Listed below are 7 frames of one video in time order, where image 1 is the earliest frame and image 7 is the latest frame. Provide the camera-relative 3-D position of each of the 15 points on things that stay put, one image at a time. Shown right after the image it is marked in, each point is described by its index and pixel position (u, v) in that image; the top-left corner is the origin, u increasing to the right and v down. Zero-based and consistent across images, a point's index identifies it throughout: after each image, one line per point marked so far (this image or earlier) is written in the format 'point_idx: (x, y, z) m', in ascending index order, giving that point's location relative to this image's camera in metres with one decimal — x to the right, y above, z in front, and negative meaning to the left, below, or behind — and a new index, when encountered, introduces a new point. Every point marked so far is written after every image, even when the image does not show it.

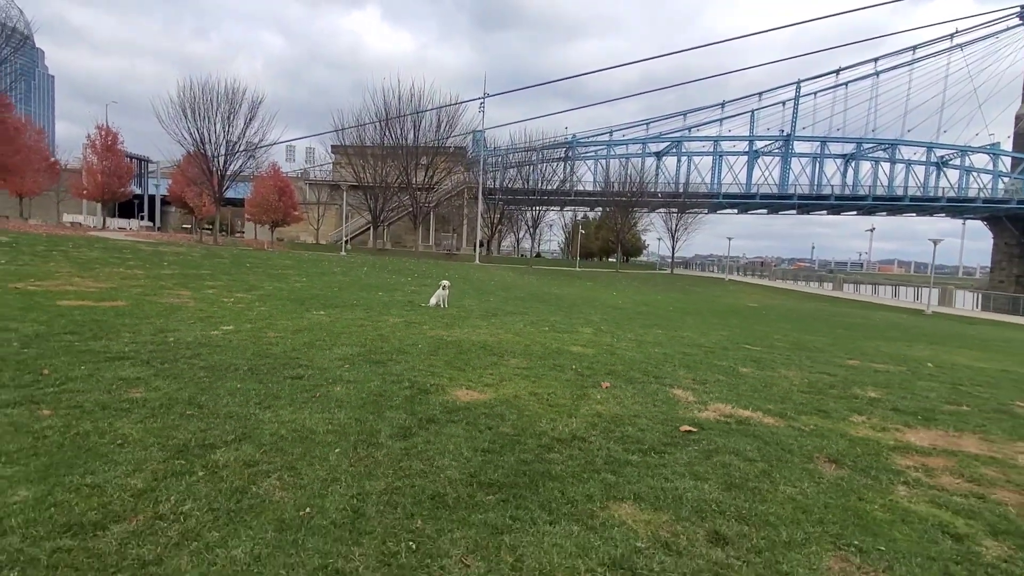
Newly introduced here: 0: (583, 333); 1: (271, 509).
0: (+1.6, -1.0, +11.2) m
1: (-1.4, -1.2, +2.9) m
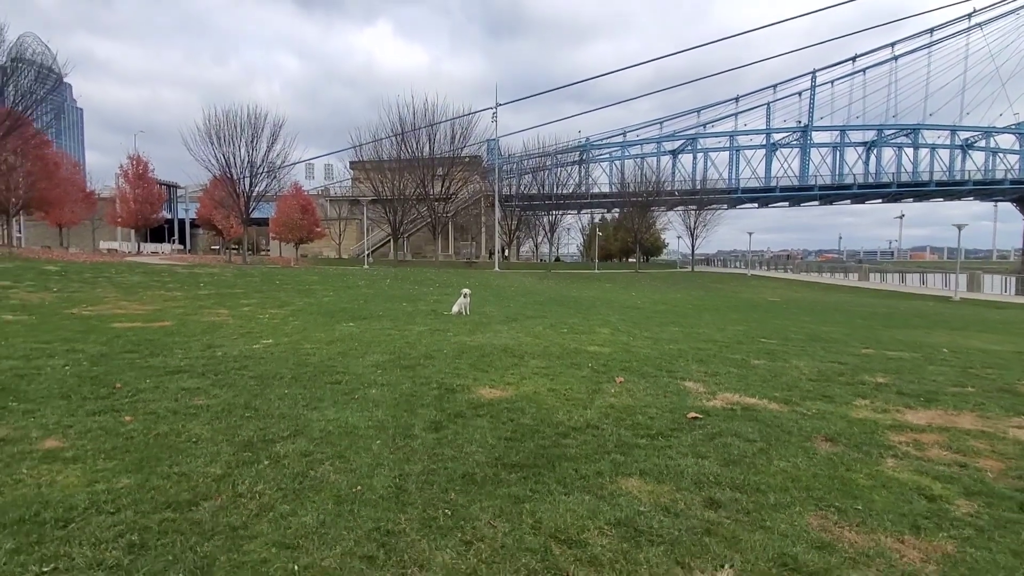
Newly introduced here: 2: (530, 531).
0: (+2.0, -1.0, +11.6) m
1: (-1.2, -1.3, +3.5) m
2: (+0.1, -1.4, +2.9) m
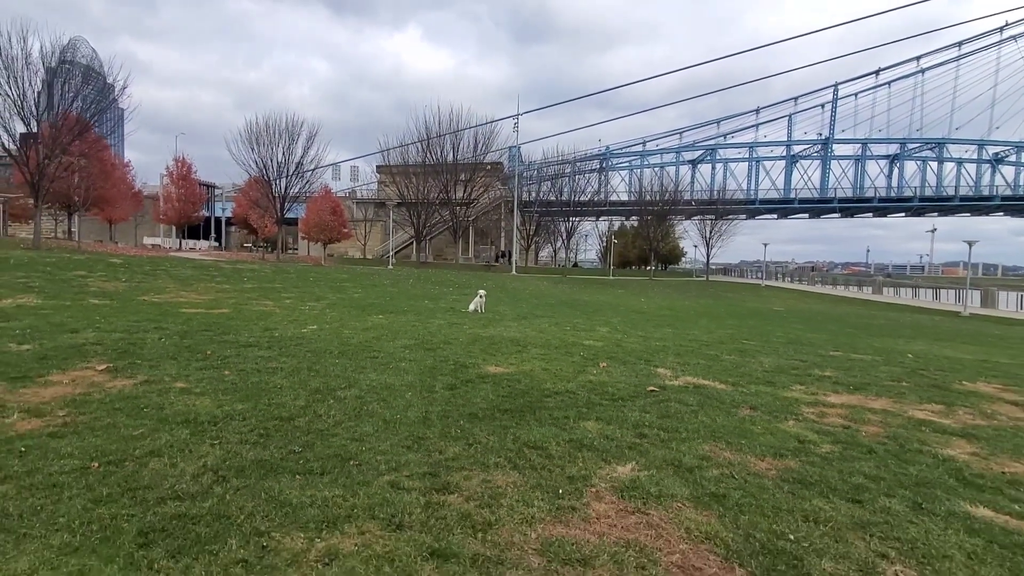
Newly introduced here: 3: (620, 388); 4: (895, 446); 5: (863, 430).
0: (+2.3, -1.1, +13.0) m
1: (-1.3, -1.3, +5.1) m
2: (0.0, -1.3, +4.5) m
3: (+1.4, -1.3, +6.7) m
4: (+3.8, -1.5, +5.0) m
5: (+3.8, -1.5, +5.6) m
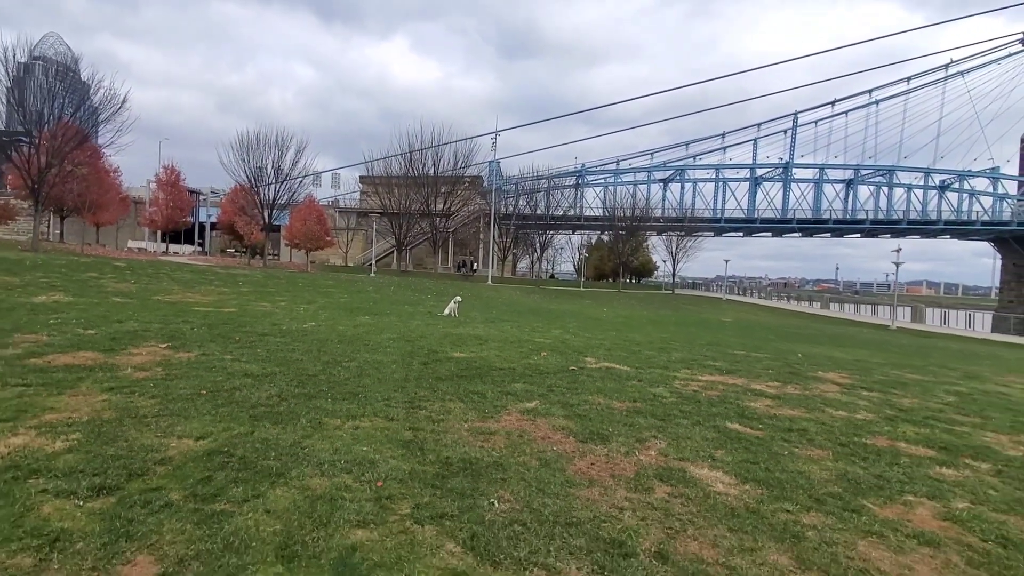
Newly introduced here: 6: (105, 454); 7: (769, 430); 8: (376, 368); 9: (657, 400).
0: (+1.3, -1.3, +15.5) m
1: (-2.0, -1.3, +7.4) m
2: (-0.7, -1.4, +6.9) m
3: (+0.7, -1.4, +9.2) m
4: (+3.1, -1.6, +7.6) m
5: (+3.1, -1.7, +8.1) m
6: (-3.1, -1.3, +3.9) m
7: (+3.1, -1.7, +6.0) m
8: (-2.1, -1.3, +7.9) m
9: (+2.1, -1.6, +7.2) m
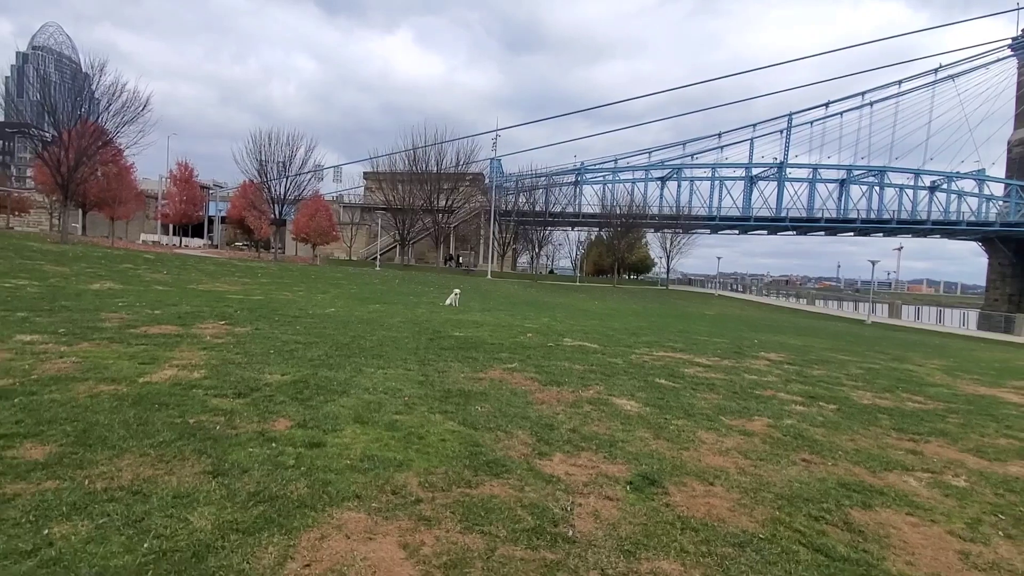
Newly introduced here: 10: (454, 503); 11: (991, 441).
0: (+1.0, -1.1, +17.7) m
1: (-2.3, -1.1, +9.6) m
2: (-0.9, -1.2, +9.0) m
3: (+0.4, -1.2, +11.3) m
4: (+2.8, -1.5, +9.7) m
5: (+2.8, -1.5, +10.3) m
6: (-3.3, -1.1, +6.0) m
7: (+2.8, -1.5, +8.2) m
8: (-2.4, -1.0, +10.0) m
9: (+1.8, -1.4, +9.4) m
10: (-0.4, -1.4, +3.4) m
11: (+6.1, -1.9, +6.3) m
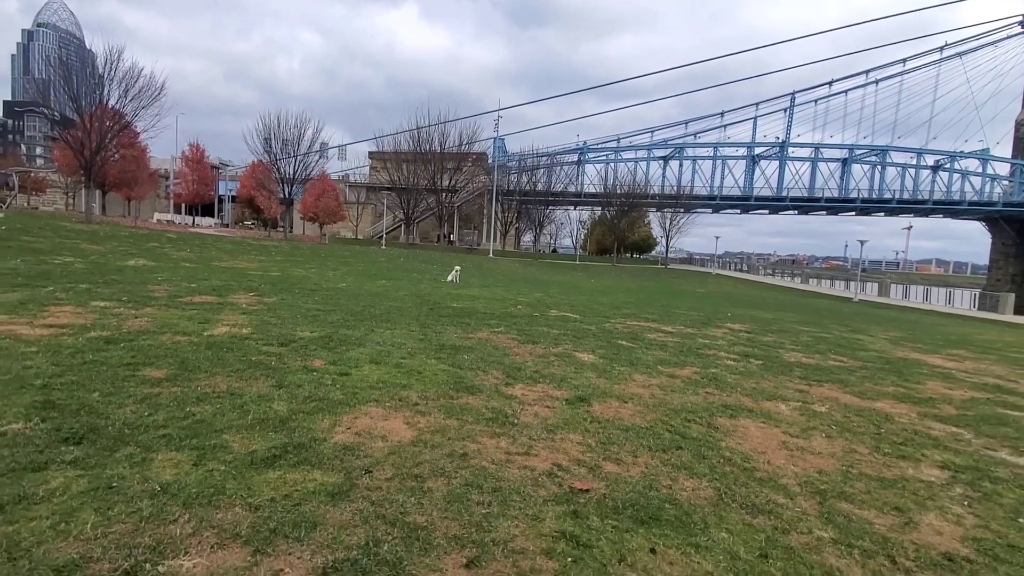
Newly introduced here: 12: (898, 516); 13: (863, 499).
0: (+0.8, -0.2, +19.3) m
1: (-2.5, -0.5, +11.2) m
2: (-1.2, -0.7, +10.7) m
3: (+0.2, -0.7, +12.9) m
4: (+2.6, -1.0, +11.3) m
5: (+2.6, -1.0, +11.9) m
6: (-3.6, -0.7, +7.7) m
7: (+2.5, -1.1, +9.8) m
8: (-2.6, -0.5, +11.7) m
9: (+1.6, -0.9, +11.0) m
10: (-0.7, -1.2, +5.0) m
11: (+5.8, -1.5, +7.9) m
12: (+2.8, -1.6, +3.6) m
13: (+2.6, -1.6, +3.8) m
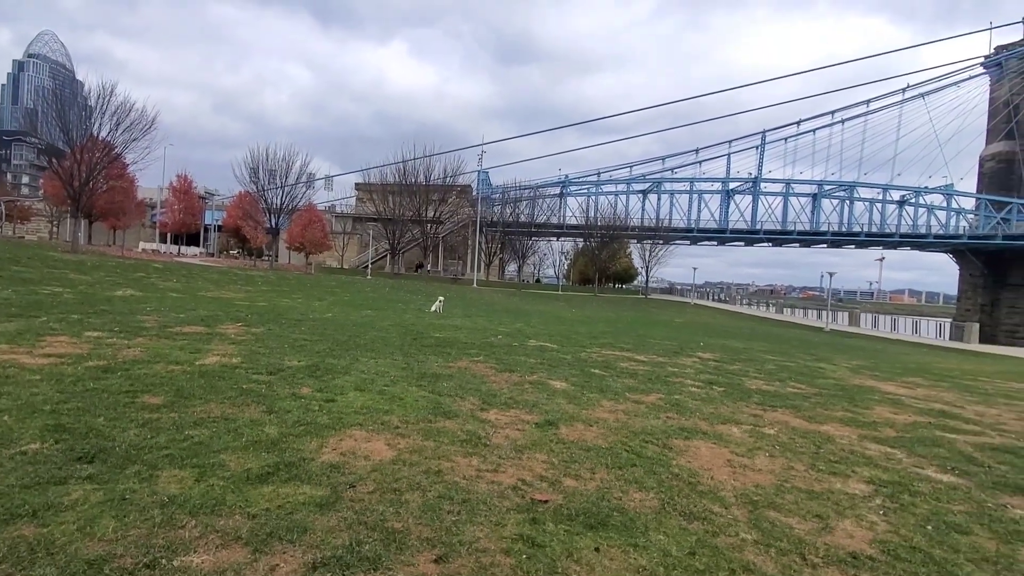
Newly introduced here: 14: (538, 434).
0: (+0.1, -1.4, +19.8) m
1: (-3.0, -1.3, +11.6) m
2: (-1.7, -1.4, +11.1) m
3: (-0.3, -1.5, +13.4) m
4: (+2.1, -1.7, +11.9) m
5: (+2.1, -1.7, +12.4) m
6: (-4.0, -1.2, +8.1) m
7: (+2.1, -1.7, +10.3) m
8: (-3.1, -1.2, +12.1) m
9: (+1.1, -1.6, +11.5) m
10: (-1.0, -1.5, +5.5) m
11: (+5.4, -2.1, +8.5) m
12: (+2.5, -1.9, +4.2) m
13: (+2.4, -1.9, +4.3) m
14: (+0.3, -1.6, +5.6) m
